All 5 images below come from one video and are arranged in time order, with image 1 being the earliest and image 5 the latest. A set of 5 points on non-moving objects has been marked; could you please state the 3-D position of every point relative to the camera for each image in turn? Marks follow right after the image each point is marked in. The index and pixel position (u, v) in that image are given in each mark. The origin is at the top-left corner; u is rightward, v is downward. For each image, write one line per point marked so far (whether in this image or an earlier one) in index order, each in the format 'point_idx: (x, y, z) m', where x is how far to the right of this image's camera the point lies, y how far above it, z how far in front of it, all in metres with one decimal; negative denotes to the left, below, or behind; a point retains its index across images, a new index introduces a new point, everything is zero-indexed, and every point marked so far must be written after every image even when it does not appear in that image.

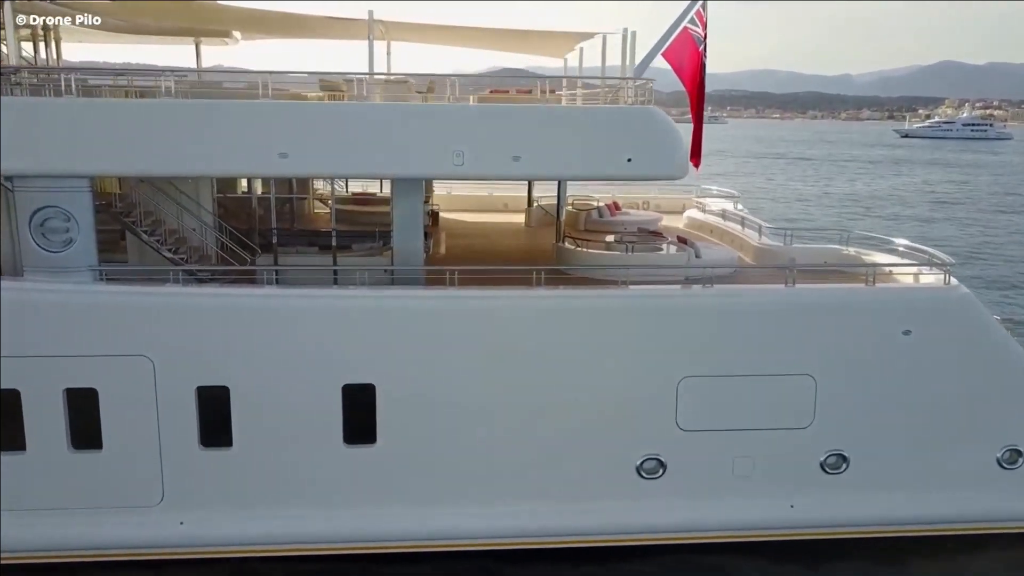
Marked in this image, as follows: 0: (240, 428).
0: (-2.5, -1.2, +7.1) m
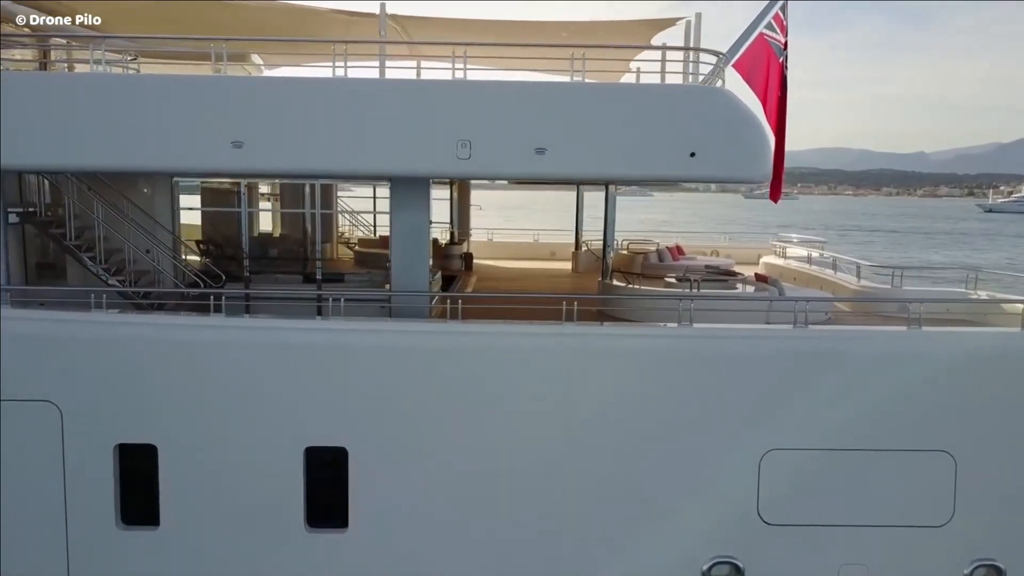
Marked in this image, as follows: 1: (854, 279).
0: (-2.4, -1.4, +5.5) m
1: (+3.5, +0.1, +8.0) m
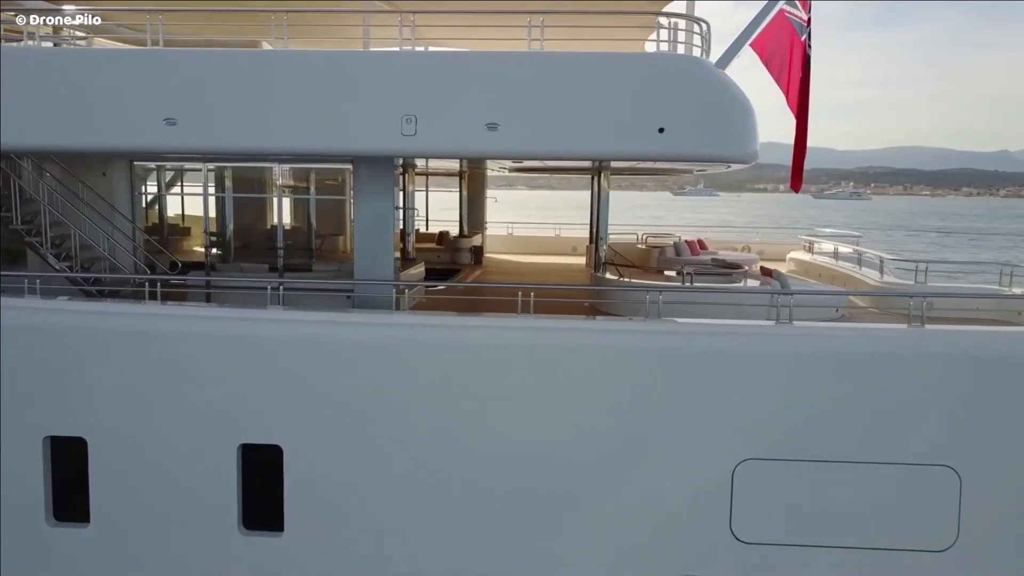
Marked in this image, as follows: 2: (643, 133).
0: (-2.6, -1.3, +5.3) m
1: (+3.5, +0.1, +7.4) m
2: (+0.8, +1.0, +4.9) m
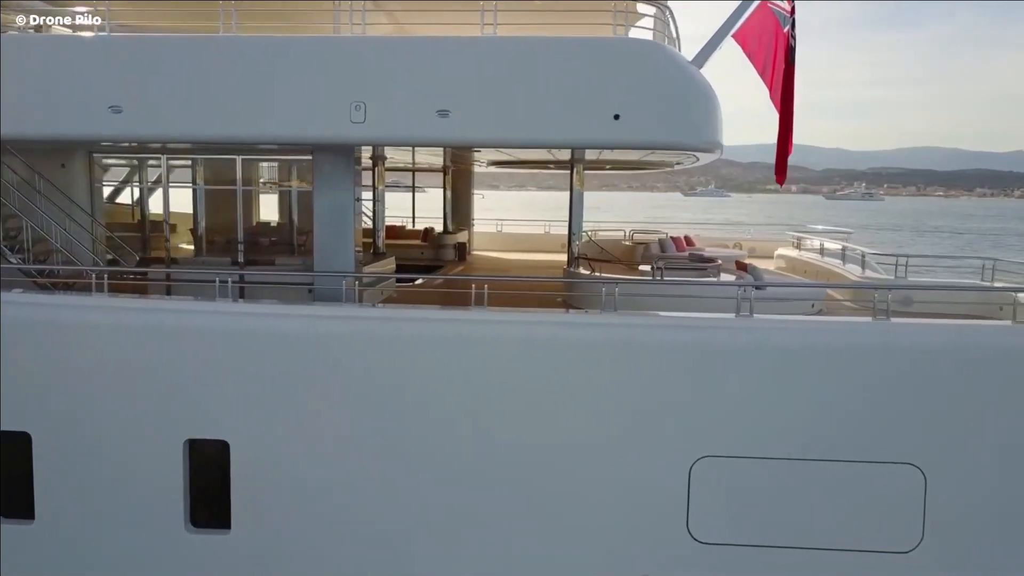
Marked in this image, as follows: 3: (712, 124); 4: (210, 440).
0: (-2.9, -1.3, +5.2) m
1: (+3.2, +0.2, +7.2) m
2: (+0.6, +1.0, +4.8) m
3: (+1.2, +1.1, +4.8) m
4: (-1.8, -1.0, +5.0) m
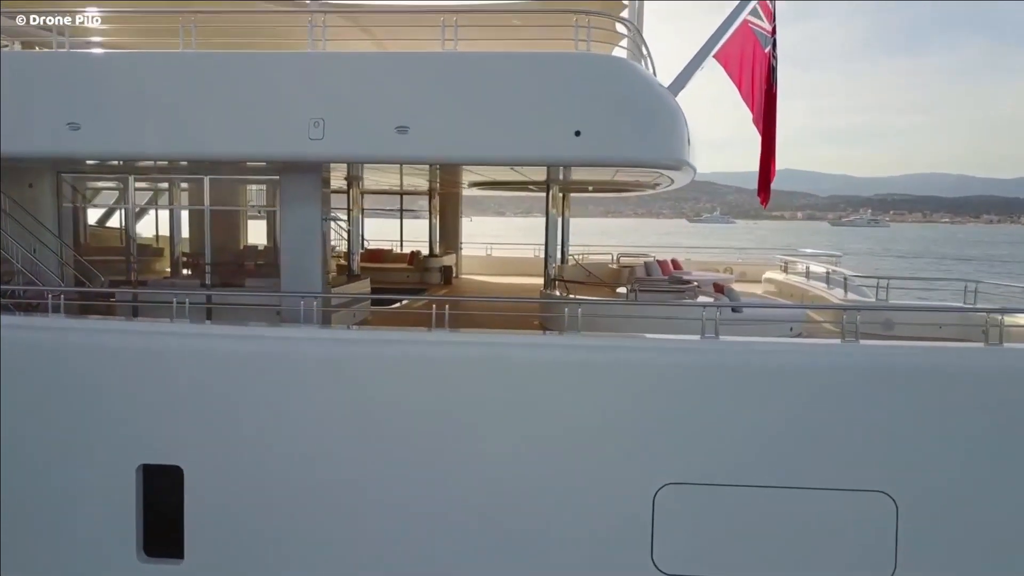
0: (-3.1, -1.4, +5.1) m
1: (+3.0, -0.1, +7.1) m
2: (+0.3, +0.9, +4.7) m
3: (+1.0, +0.9, +4.8) m
4: (-2.0, -1.1, +4.8) m
